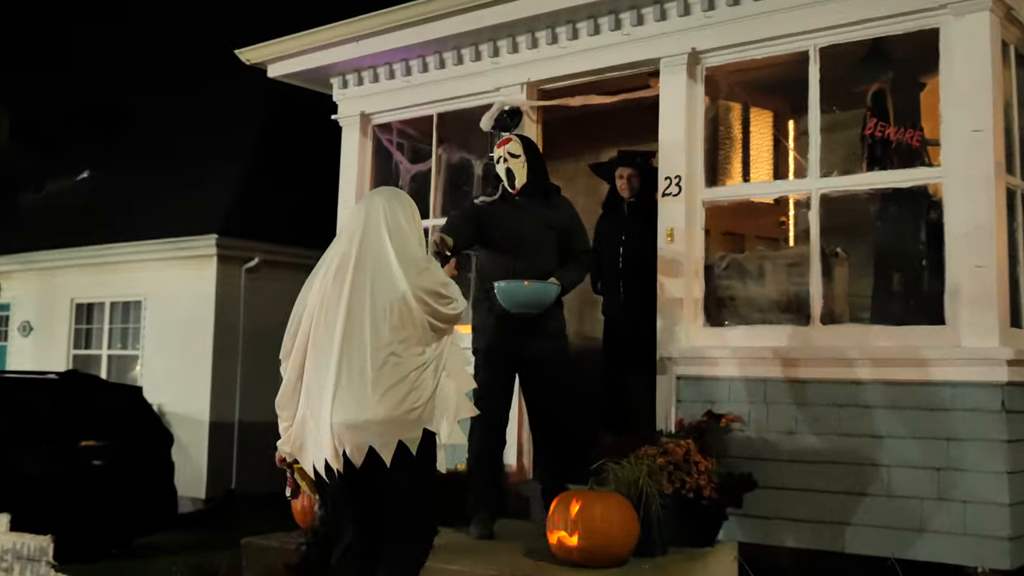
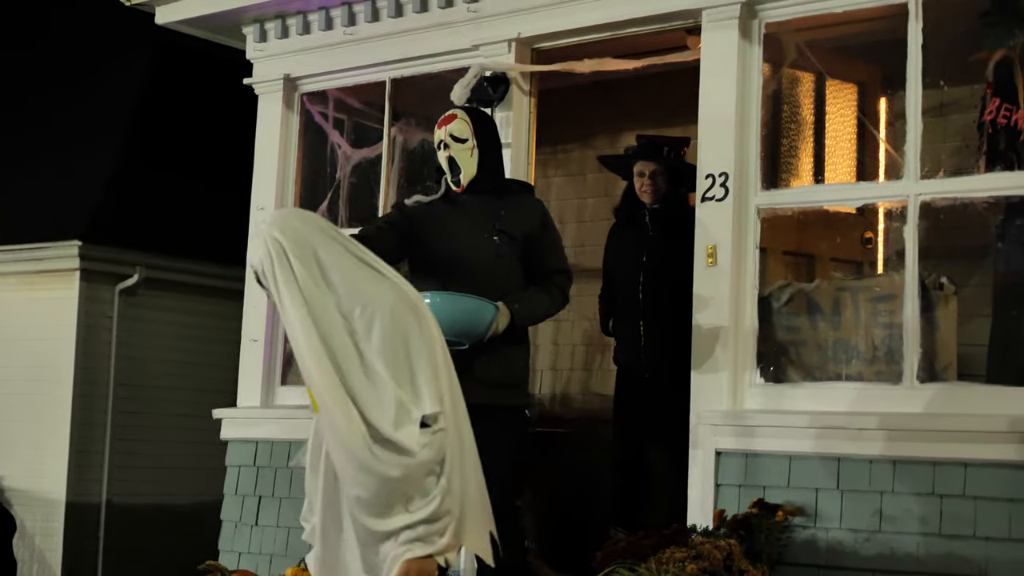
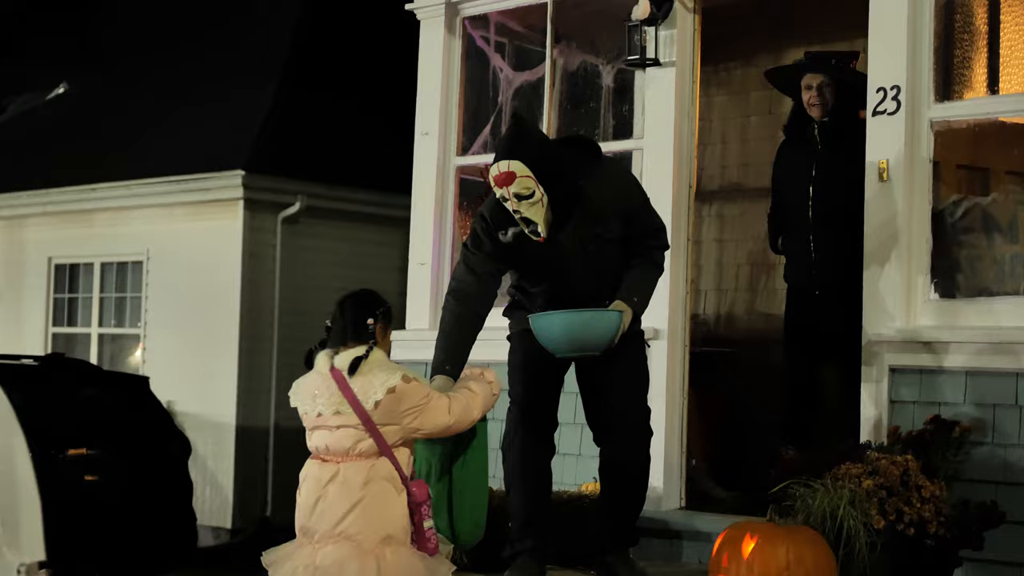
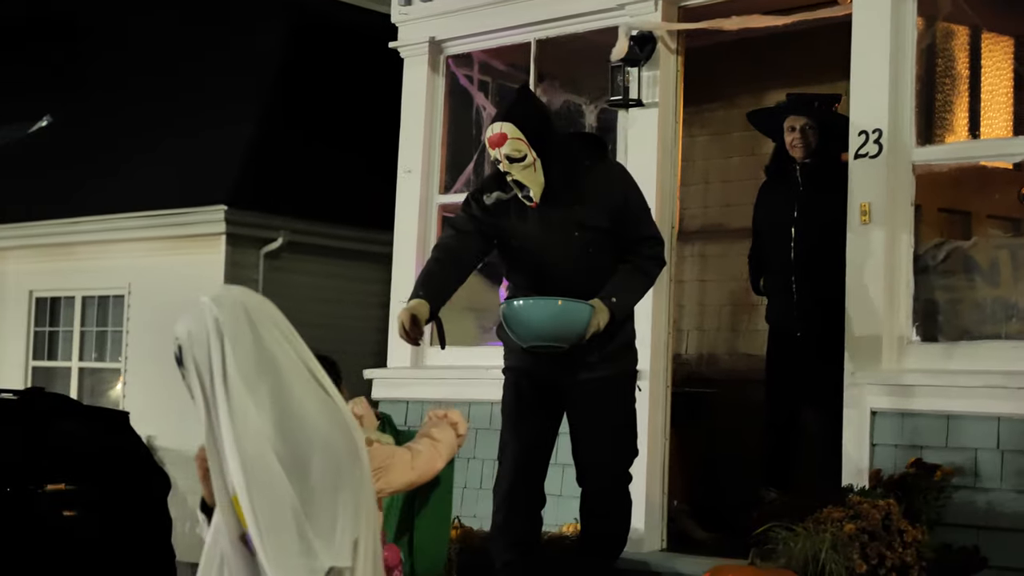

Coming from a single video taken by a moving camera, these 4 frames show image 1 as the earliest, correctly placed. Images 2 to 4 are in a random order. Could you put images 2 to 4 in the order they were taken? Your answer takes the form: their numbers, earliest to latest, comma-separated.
2, 4, 3
